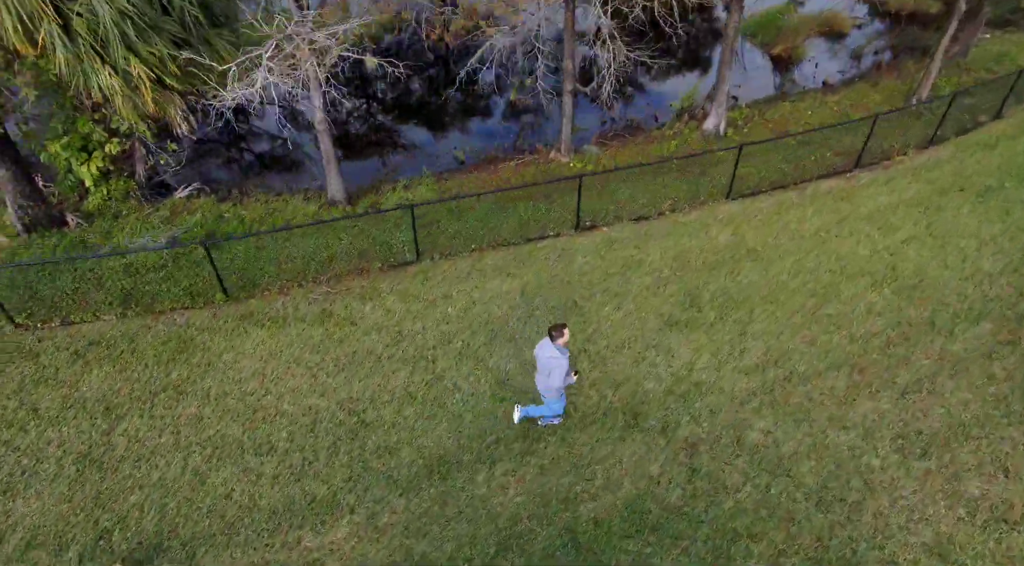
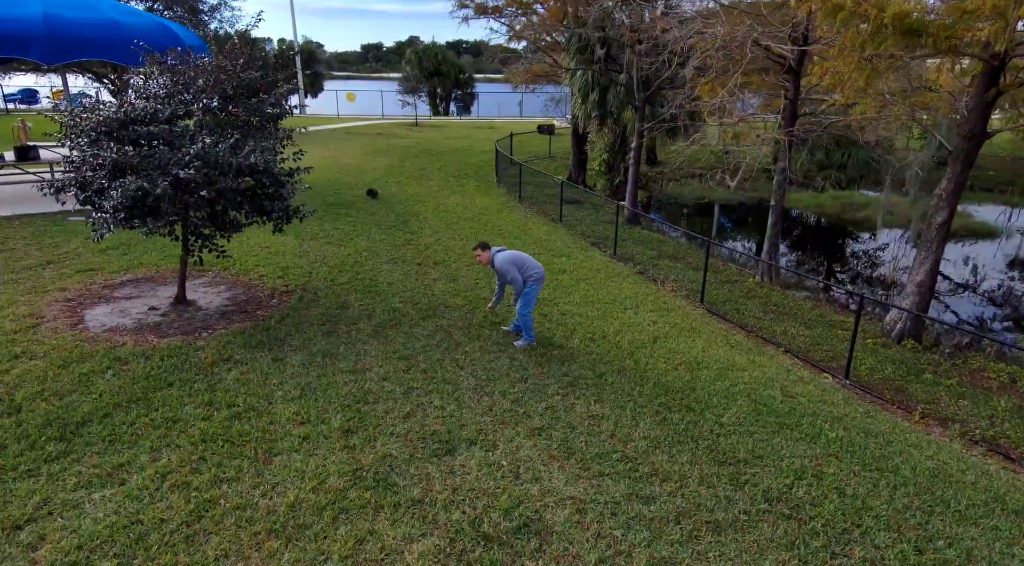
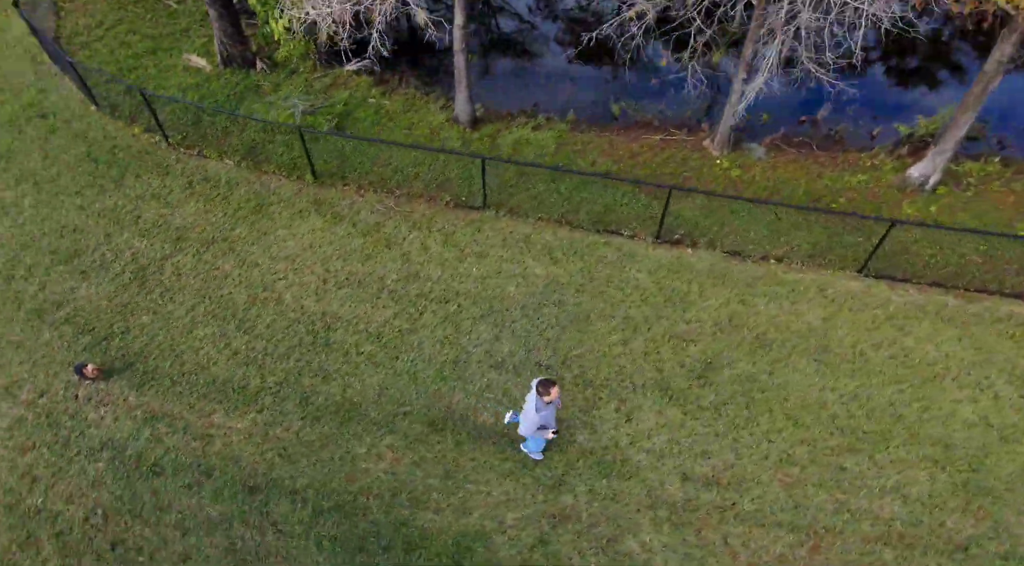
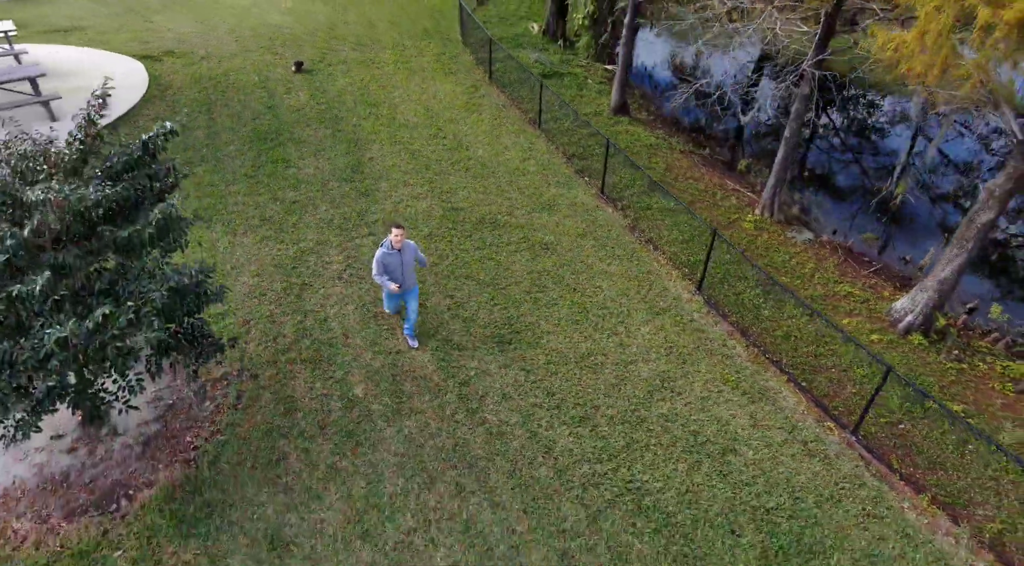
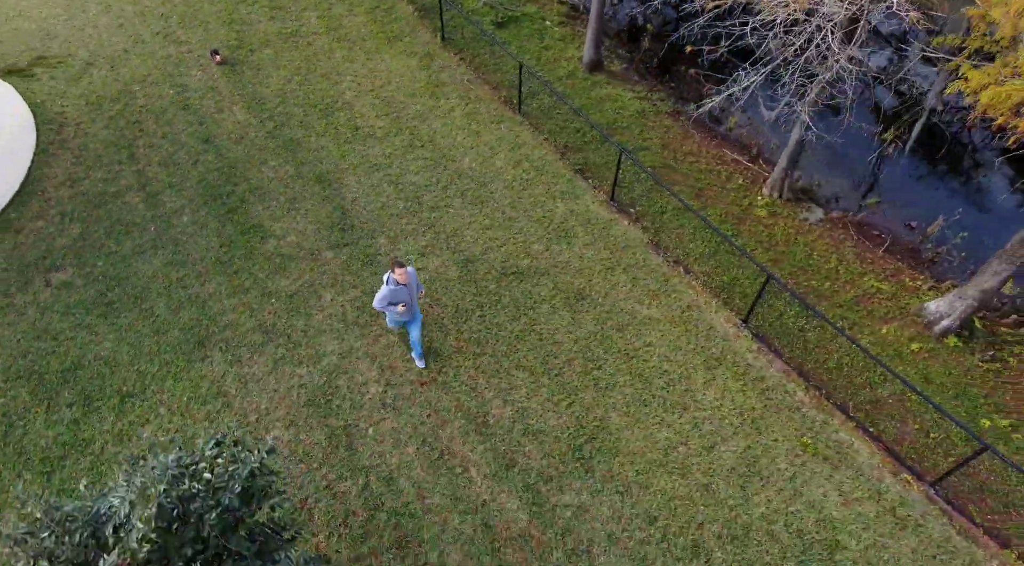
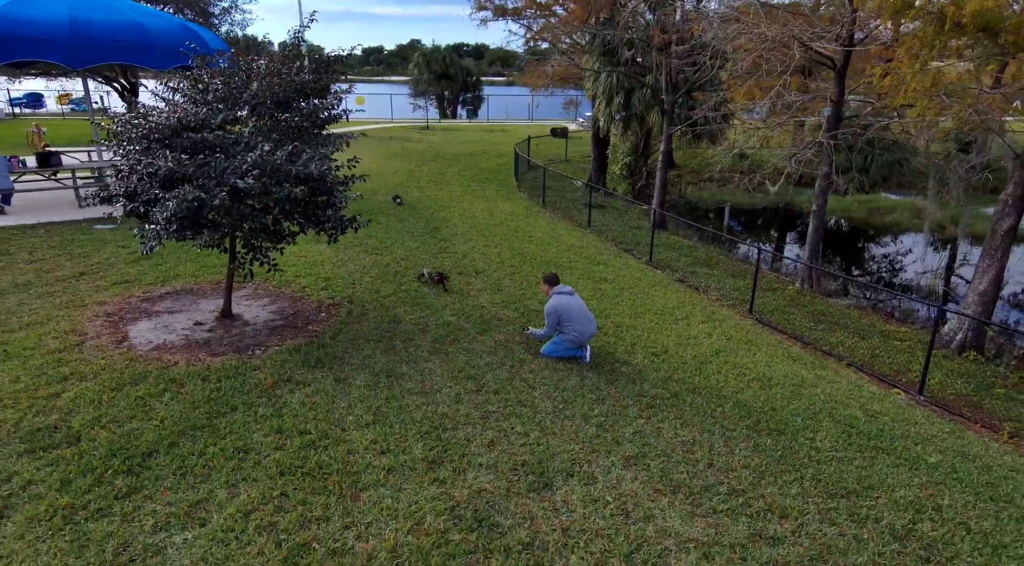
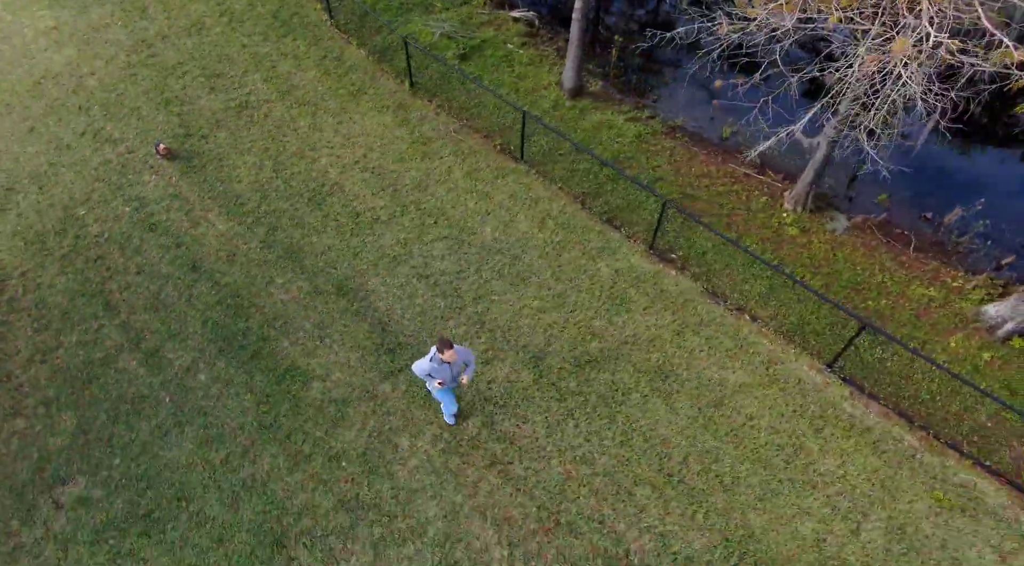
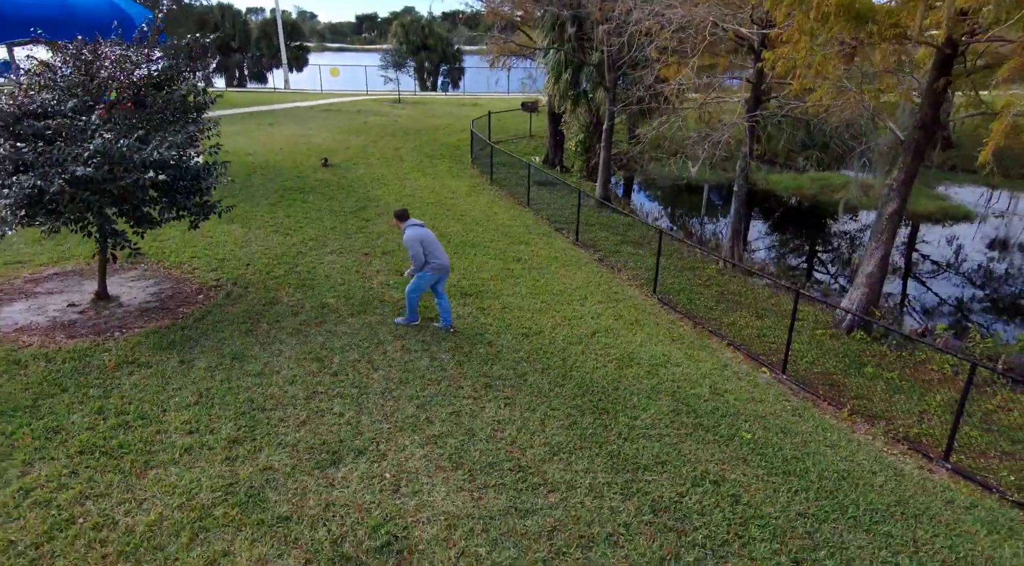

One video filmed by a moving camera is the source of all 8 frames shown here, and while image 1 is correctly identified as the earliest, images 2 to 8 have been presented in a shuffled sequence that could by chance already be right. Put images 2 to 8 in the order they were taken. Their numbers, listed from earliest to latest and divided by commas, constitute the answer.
3, 7, 5, 4, 8, 2, 6
